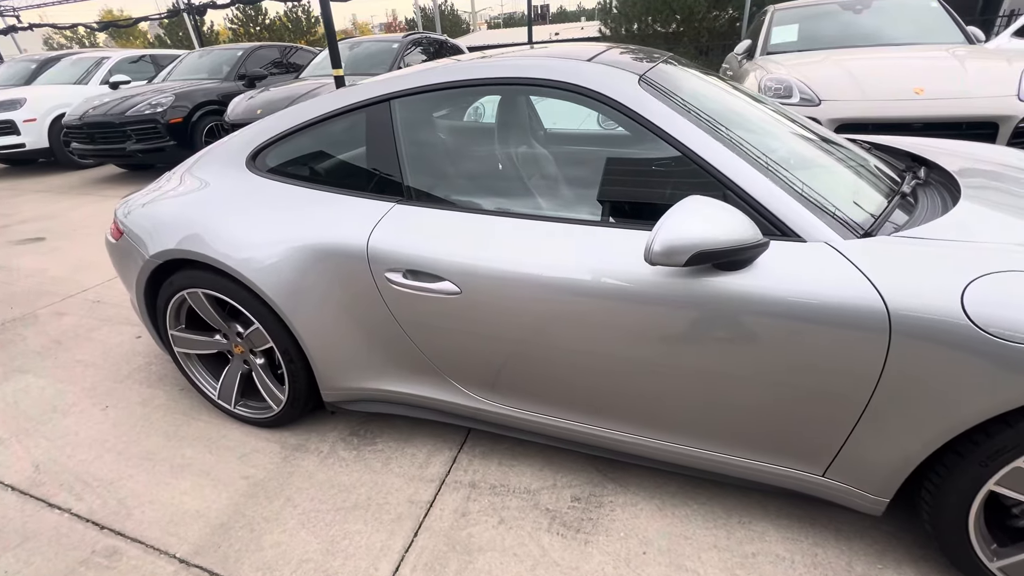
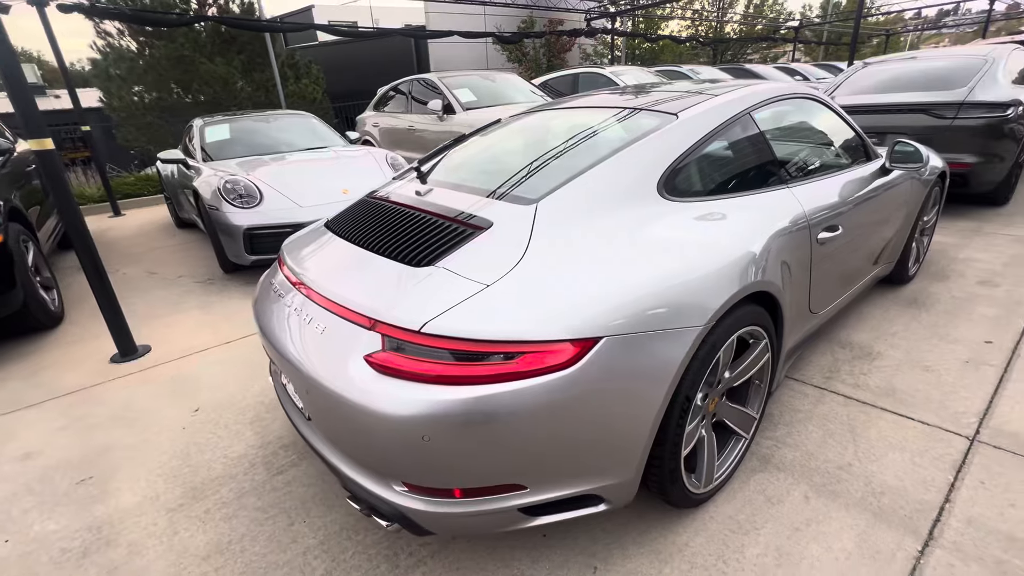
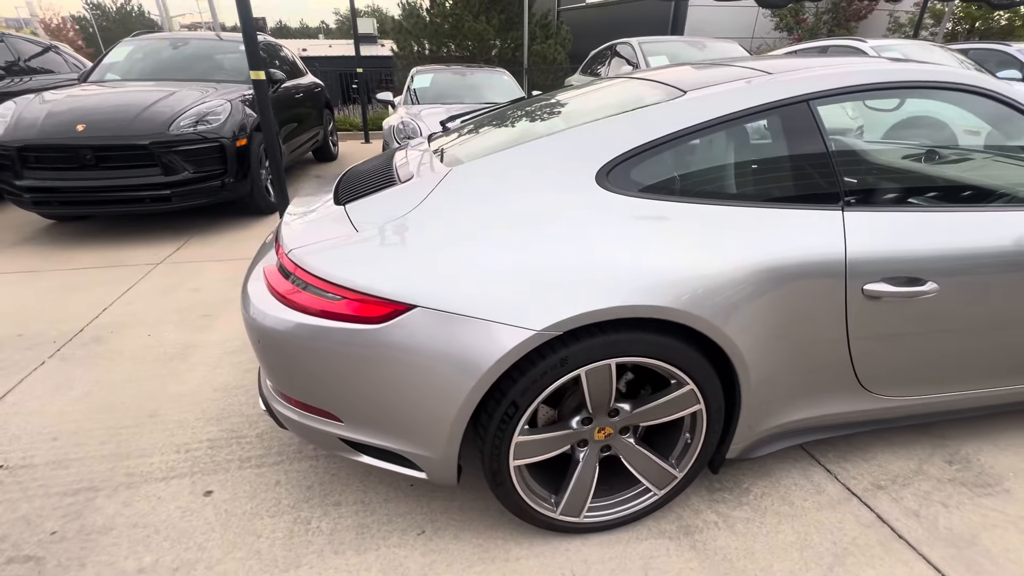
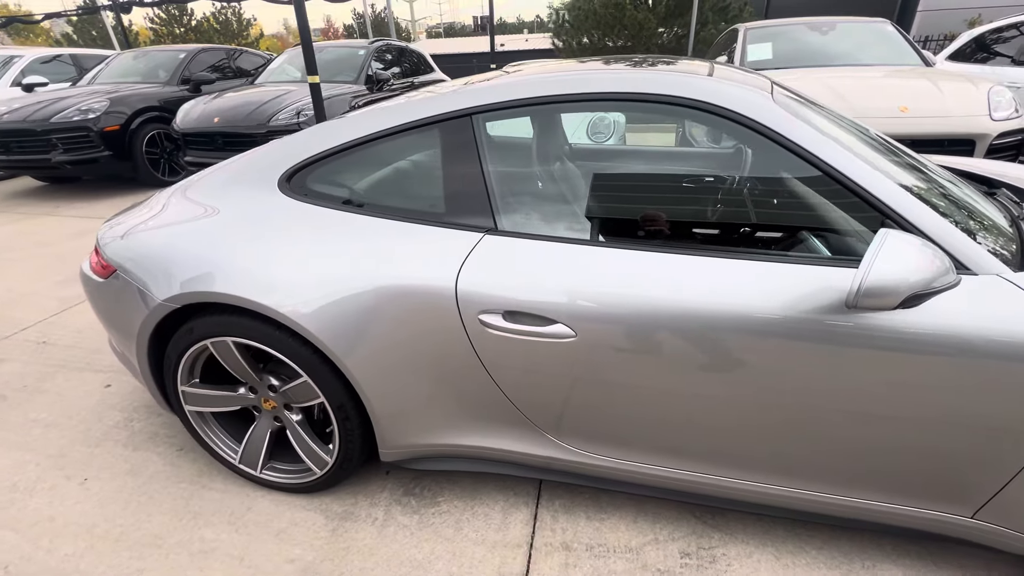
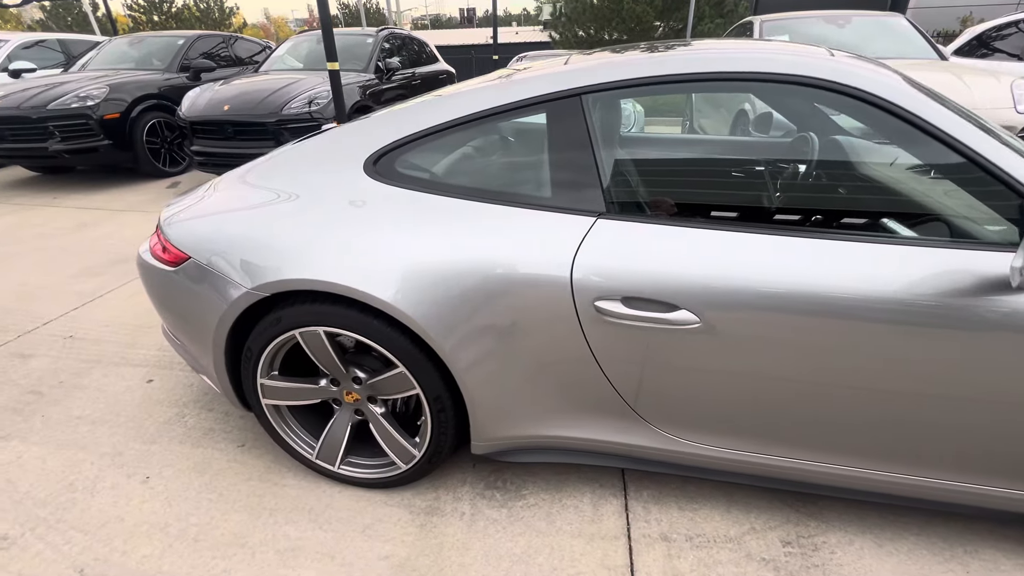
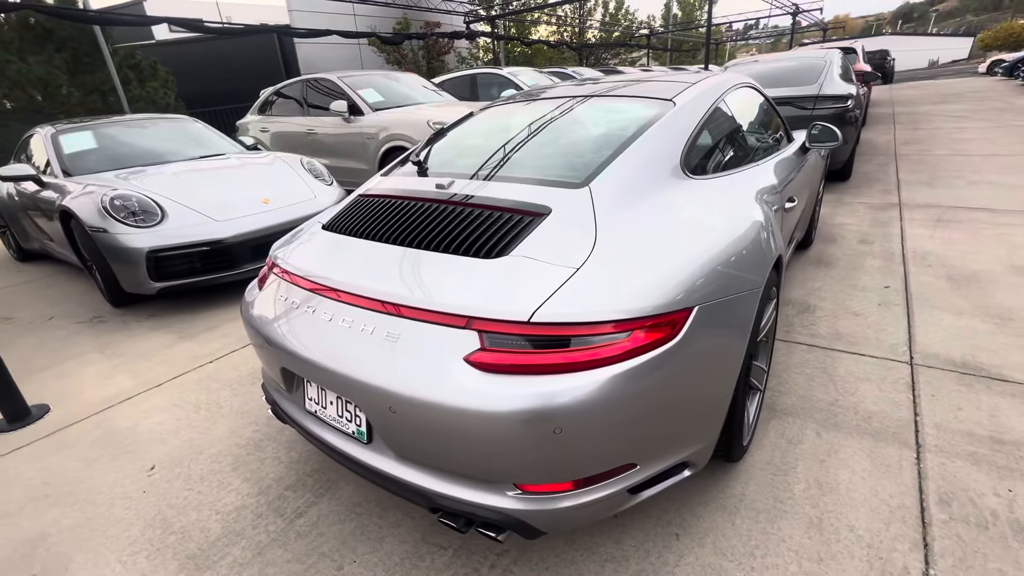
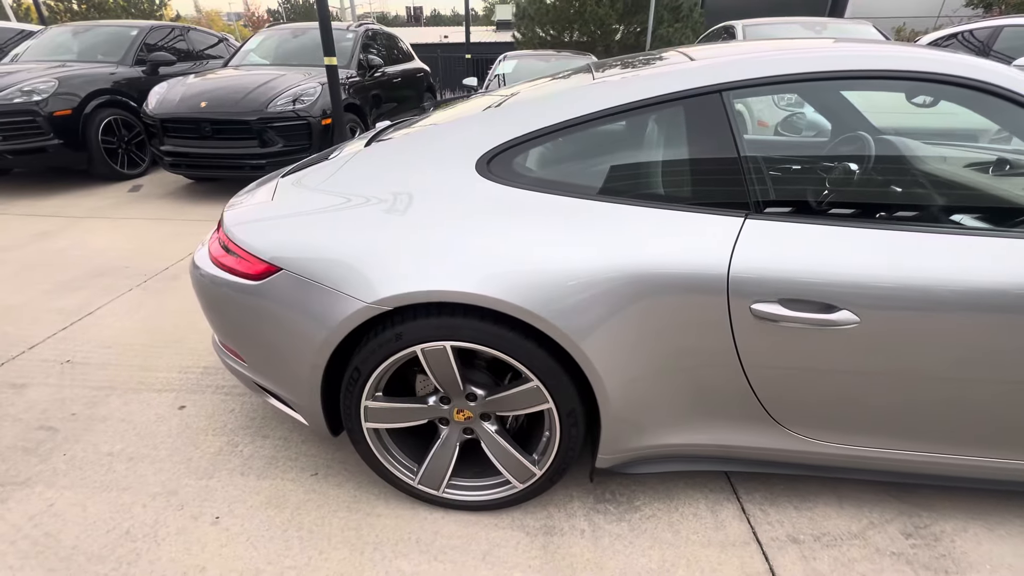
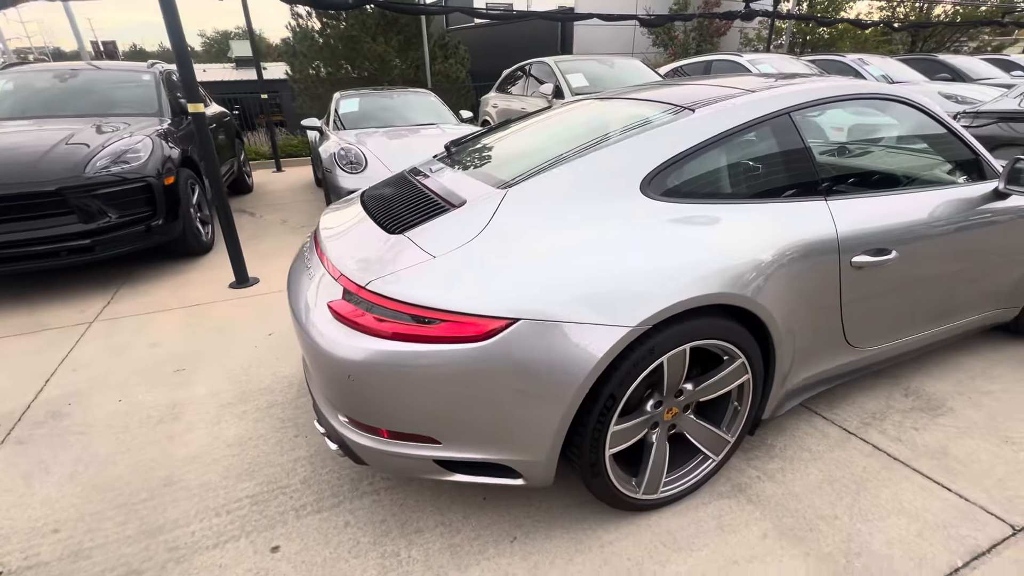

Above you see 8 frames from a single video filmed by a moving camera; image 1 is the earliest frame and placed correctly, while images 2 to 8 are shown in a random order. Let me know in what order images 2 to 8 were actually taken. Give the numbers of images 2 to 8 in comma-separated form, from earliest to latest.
4, 5, 7, 3, 8, 2, 6
